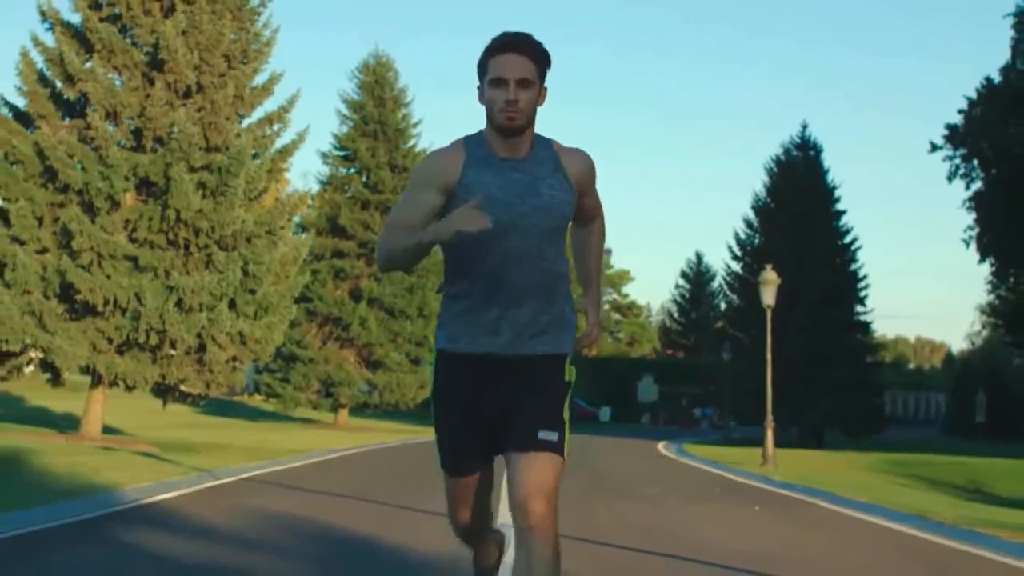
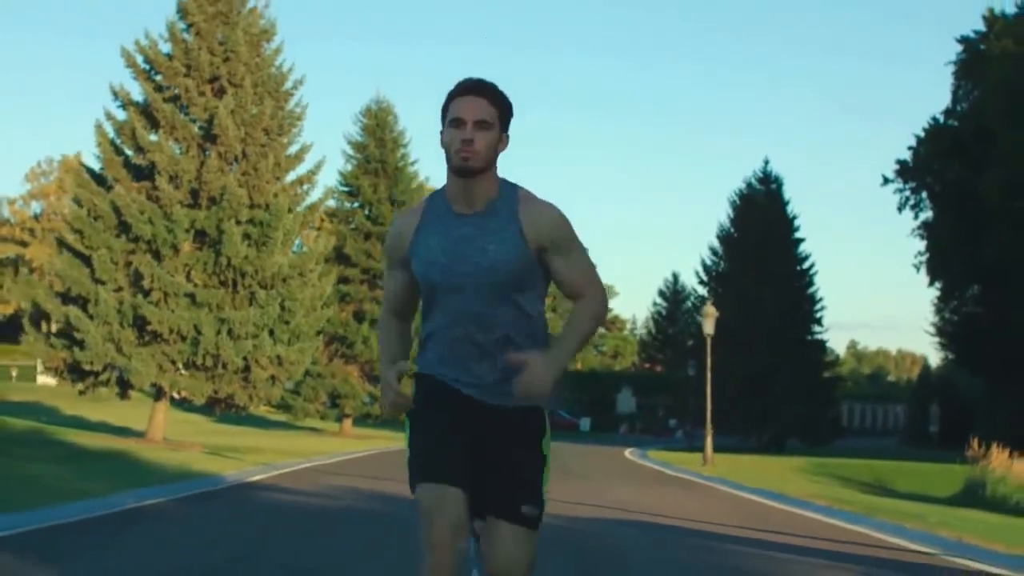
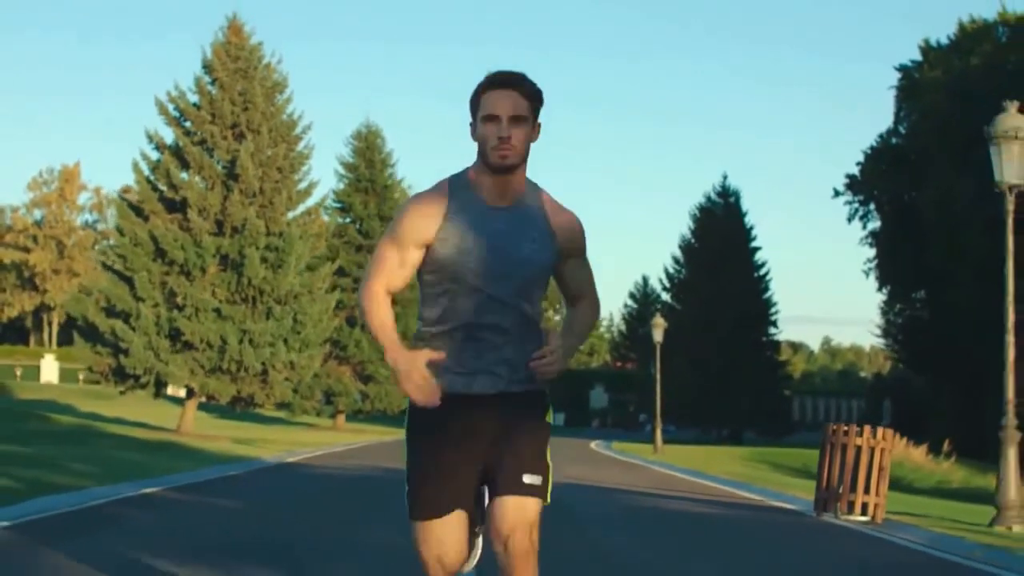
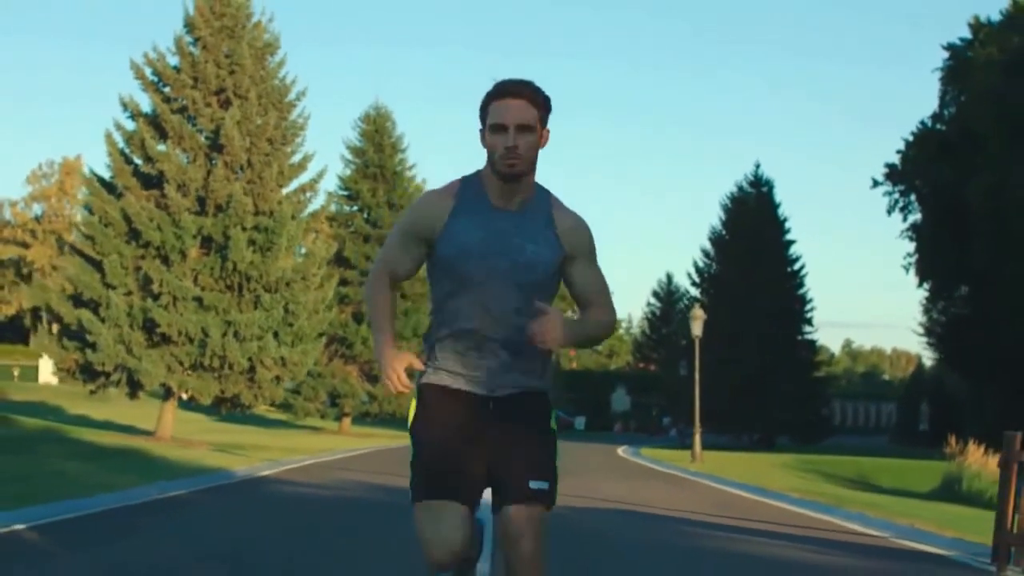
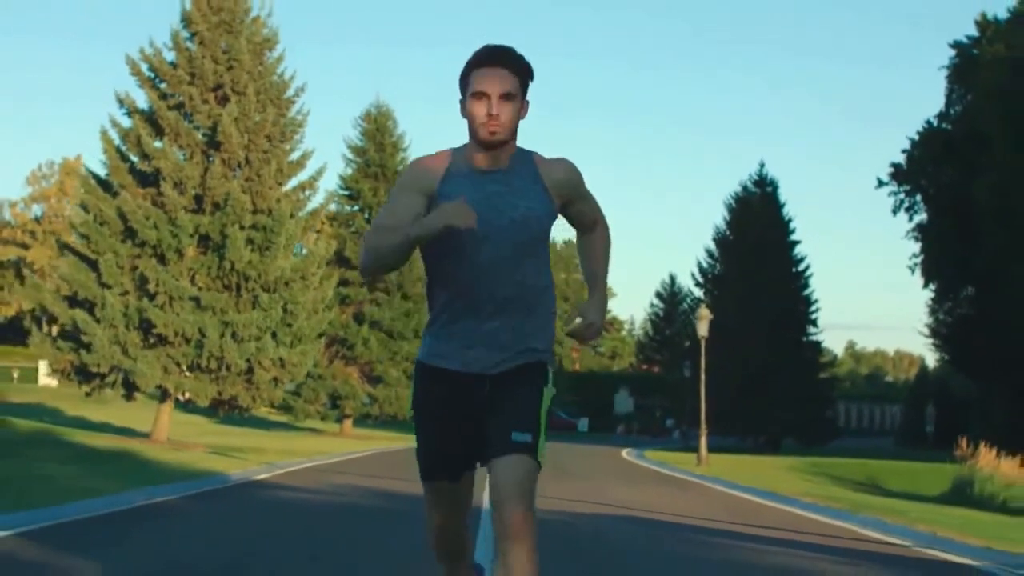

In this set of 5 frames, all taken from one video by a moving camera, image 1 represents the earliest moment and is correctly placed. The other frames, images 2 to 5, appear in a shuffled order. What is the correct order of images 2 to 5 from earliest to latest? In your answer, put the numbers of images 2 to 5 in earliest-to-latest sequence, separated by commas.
2, 5, 4, 3
